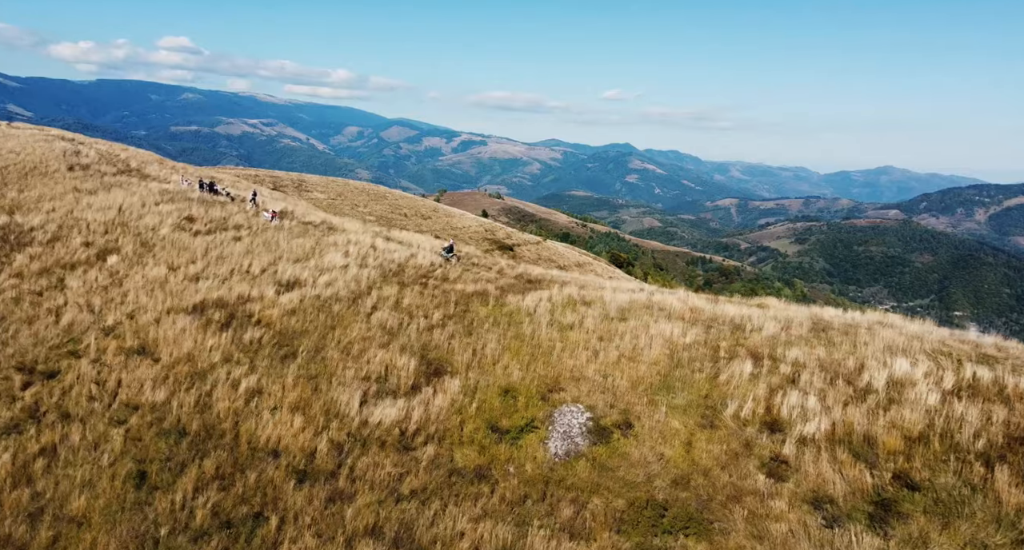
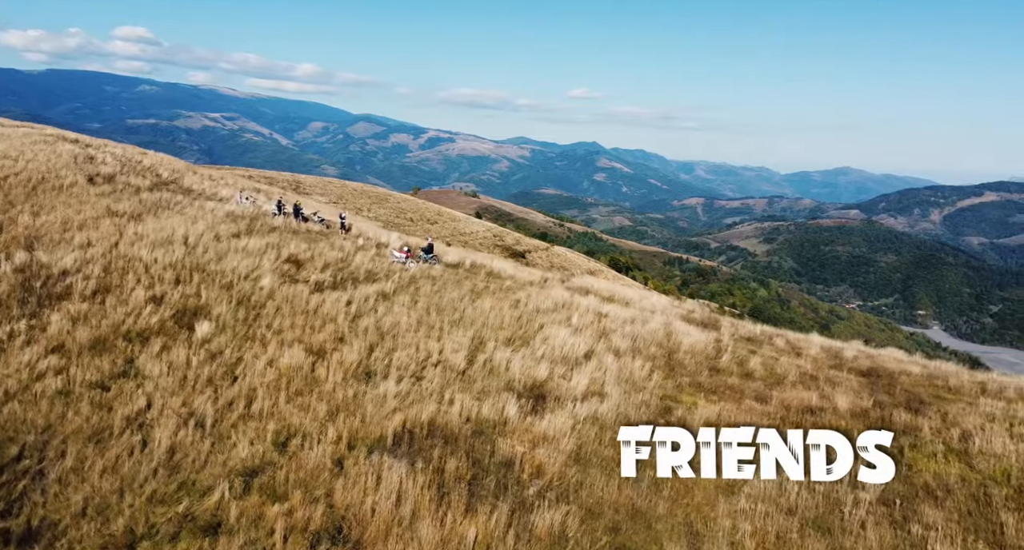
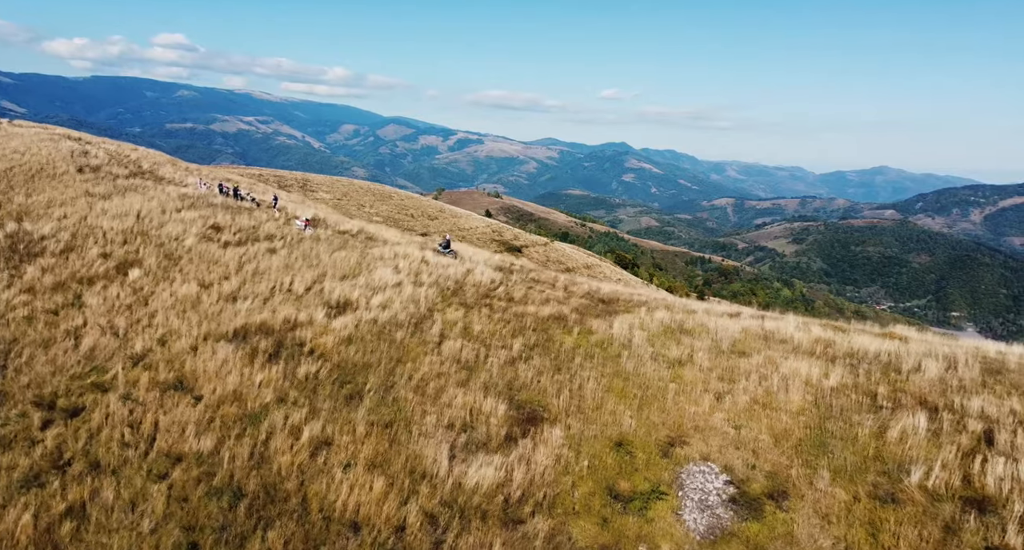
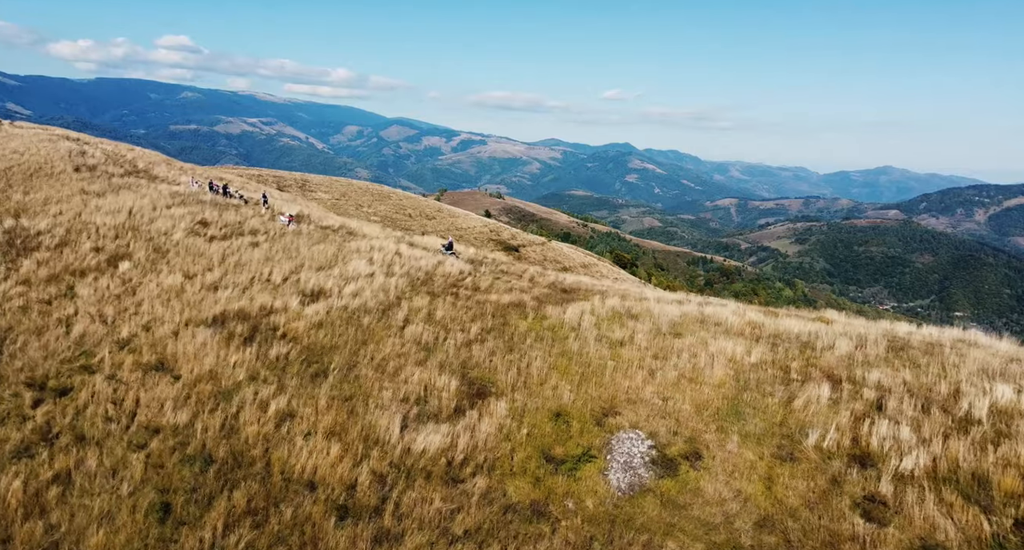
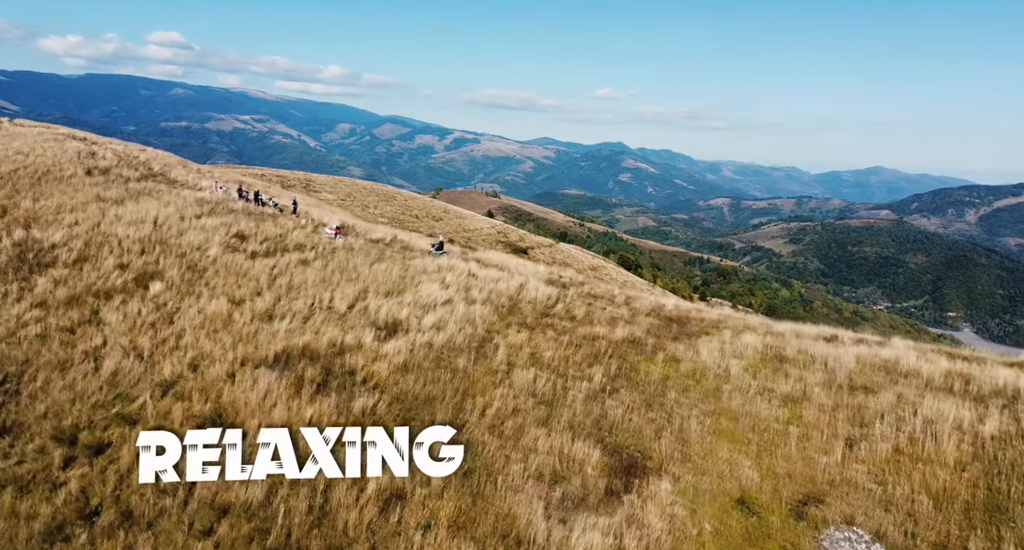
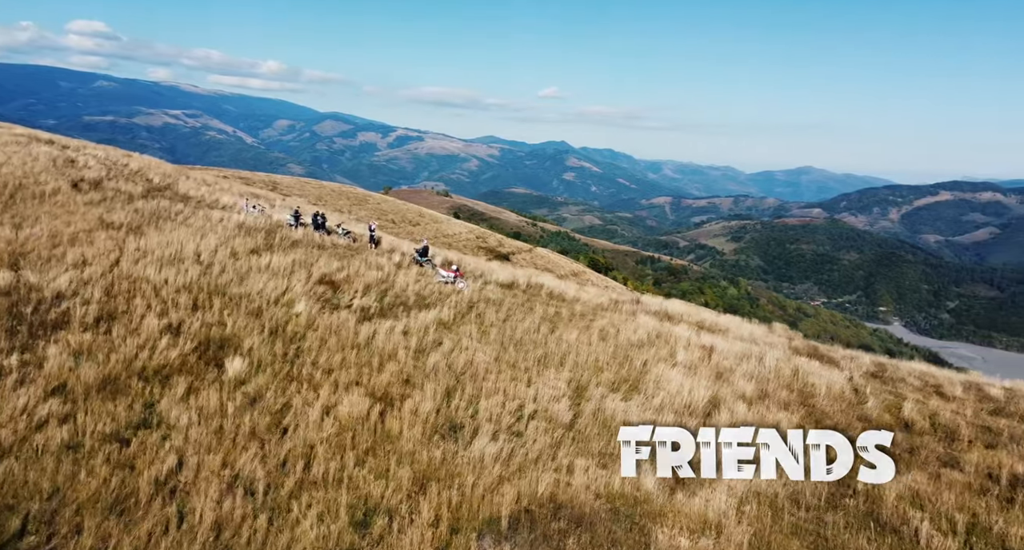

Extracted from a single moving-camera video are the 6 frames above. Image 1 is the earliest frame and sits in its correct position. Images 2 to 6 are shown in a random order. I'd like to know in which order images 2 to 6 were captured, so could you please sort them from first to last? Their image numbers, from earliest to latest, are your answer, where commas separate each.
4, 3, 5, 2, 6
